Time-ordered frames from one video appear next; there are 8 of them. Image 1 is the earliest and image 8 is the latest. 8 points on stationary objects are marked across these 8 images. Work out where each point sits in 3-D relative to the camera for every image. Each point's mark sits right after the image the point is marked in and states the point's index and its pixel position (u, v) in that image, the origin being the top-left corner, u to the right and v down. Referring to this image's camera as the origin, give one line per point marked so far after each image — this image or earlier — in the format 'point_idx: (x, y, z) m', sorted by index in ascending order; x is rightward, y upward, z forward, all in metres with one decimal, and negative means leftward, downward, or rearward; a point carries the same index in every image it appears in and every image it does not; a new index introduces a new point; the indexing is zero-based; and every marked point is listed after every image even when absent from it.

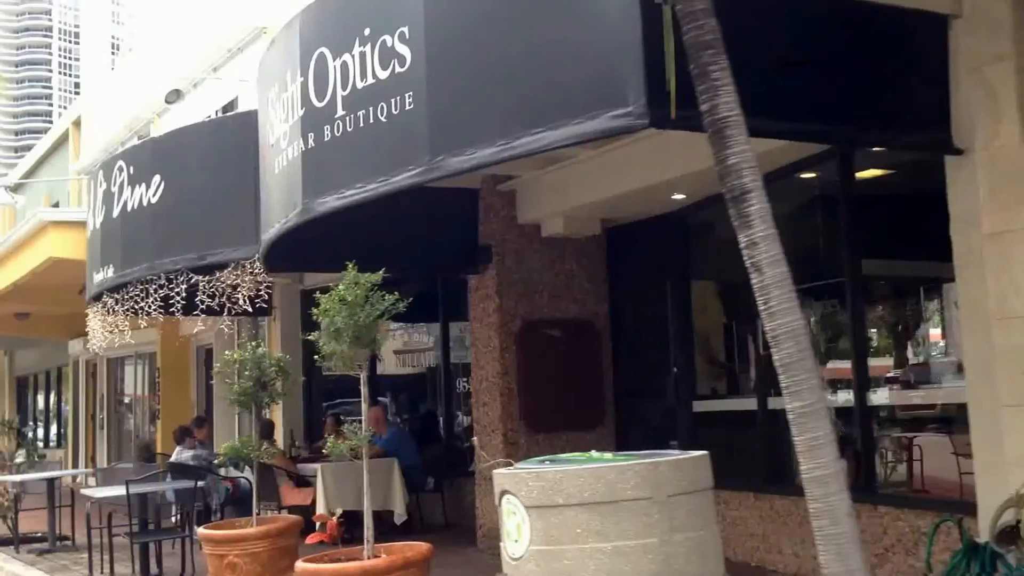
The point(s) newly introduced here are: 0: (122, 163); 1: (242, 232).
0: (-3.1, +1.0, +9.0) m
1: (-1.9, +0.4, +7.8) m
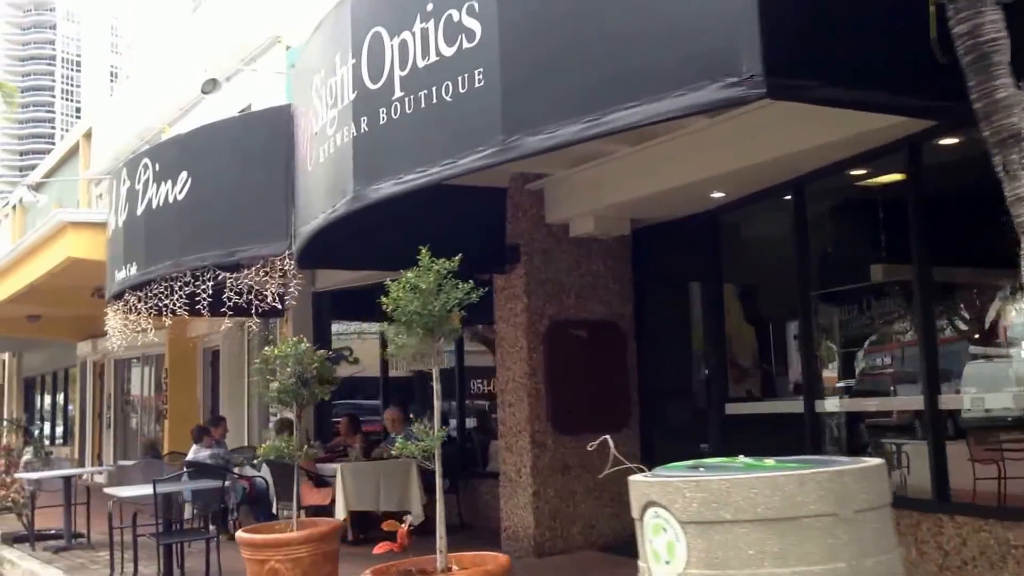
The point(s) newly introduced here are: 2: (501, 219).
0: (-2.9, +1.0, +8.9) m
1: (-1.6, +0.4, +7.6) m
2: (-0.1, +0.5, +8.4) m
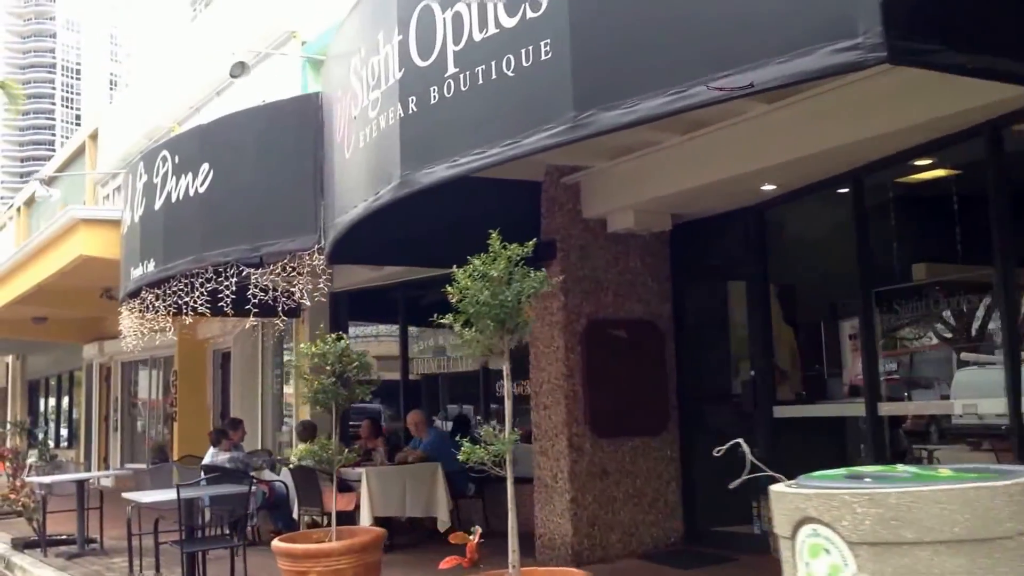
0: (-2.6, +1.0, +8.6) m
1: (-1.4, +0.4, +7.3) m
2: (+0.2, +0.5, +8.0) m
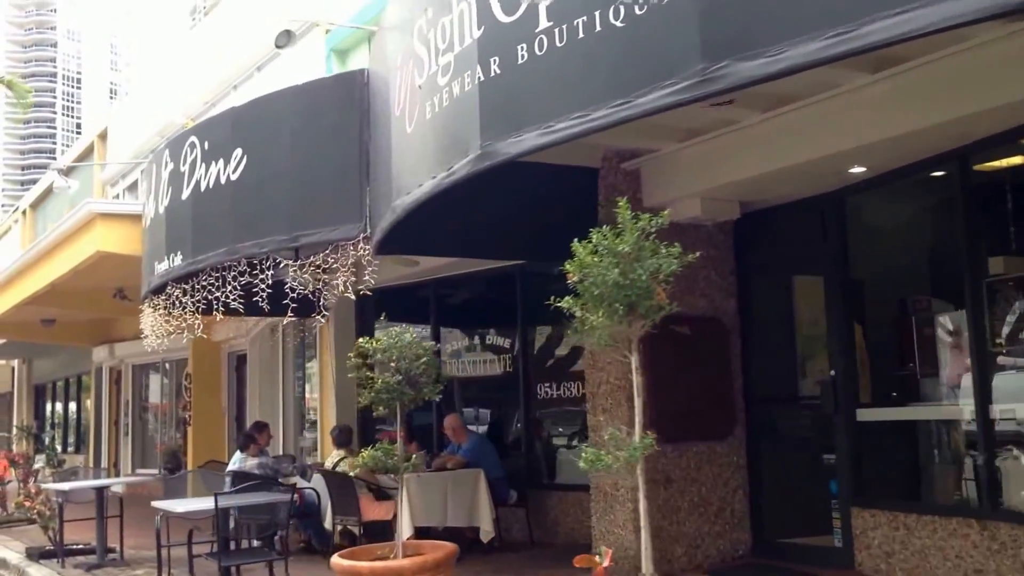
0: (-2.3, +1.1, +8.0) m
1: (-1.0, +0.5, +6.8) m
2: (+0.5, +0.6, +7.5) m
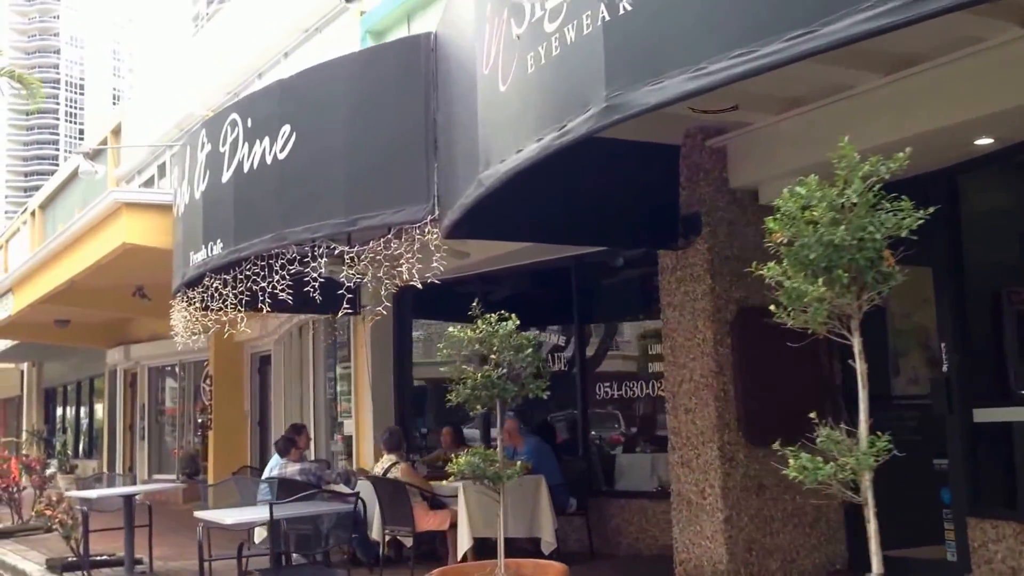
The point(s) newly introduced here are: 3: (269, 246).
0: (-1.8, +1.1, +7.4) m
1: (-0.6, +0.5, +6.1) m
2: (+1.0, +0.6, +6.8) m
3: (-1.5, +0.3, +6.8) m
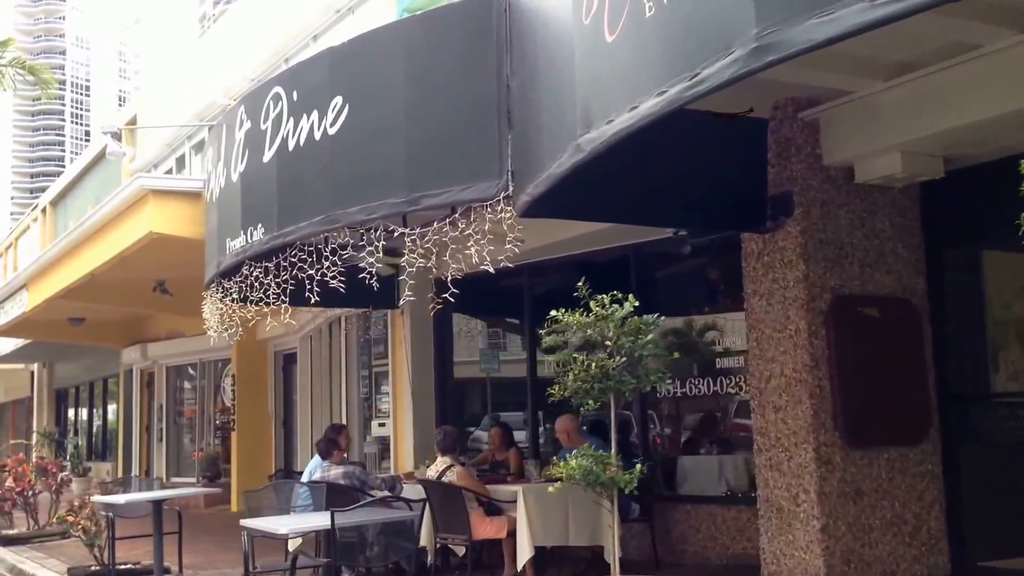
0: (-1.4, +1.2, +6.8) m
1: (-0.2, +0.6, +5.6) m
2: (+1.4, +0.7, +6.3) m
3: (-1.1, +0.3, +6.3) m
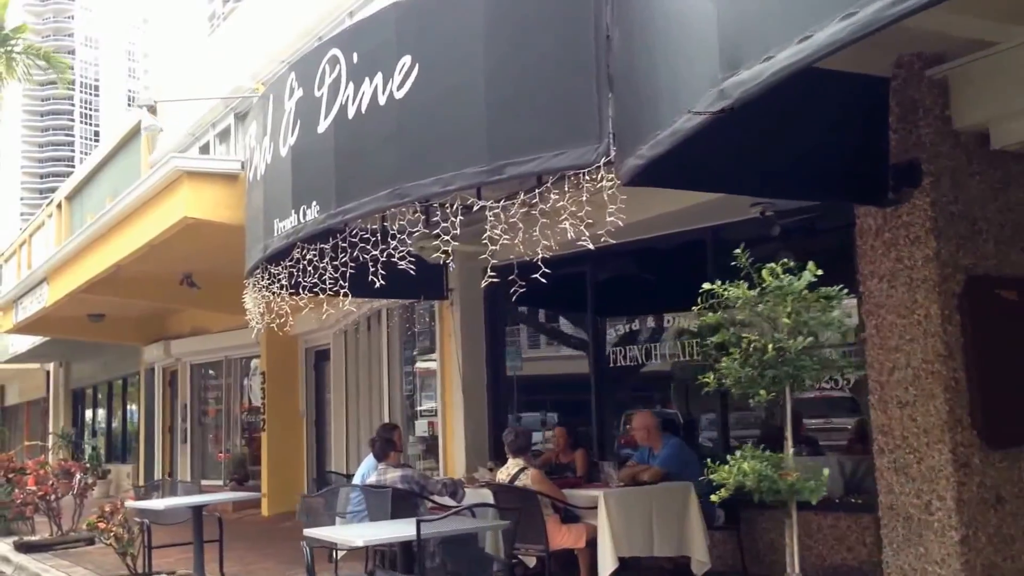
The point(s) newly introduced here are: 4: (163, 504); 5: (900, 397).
0: (-1.0, +1.3, +6.2) m
1: (+0.3, +0.7, +4.9) m
2: (+1.8, +0.8, +5.6) m
3: (-0.6, +0.4, +5.6) m
4: (-2.4, -1.5, +7.6) m
5: (+1.9, -0.5, +5.5) m
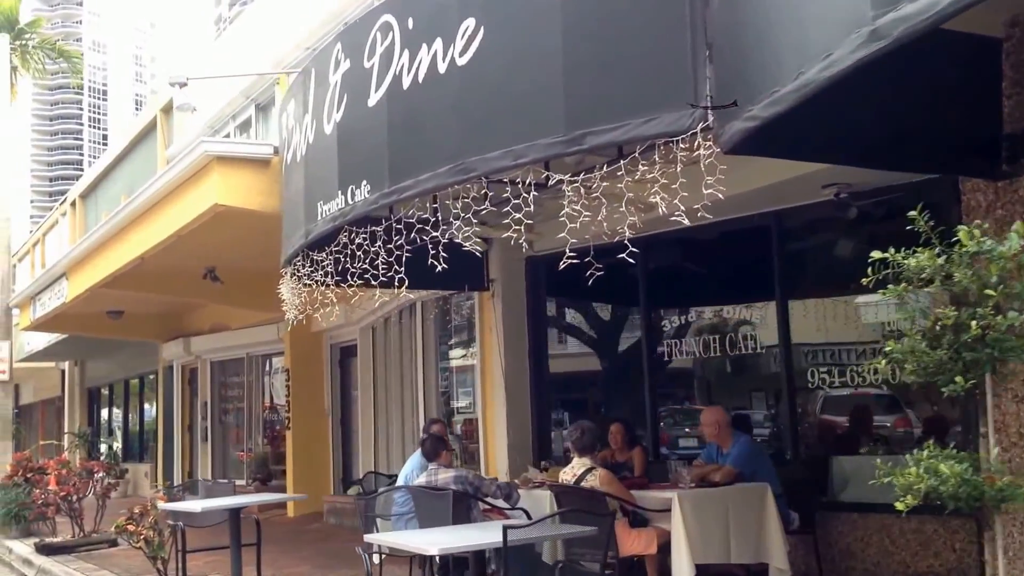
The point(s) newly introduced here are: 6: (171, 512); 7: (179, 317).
0: (-0.6, +1.4, +5.7) m
1: (+0.6, +0.8, +4.4) m
2: (+2.2, +0.9, +5.1) m
3: (-0.3, +0.5, +5.1) m
4: (-2.0, -1.4, +7.2) m
5: (+2.2, -0.4, +5.0) m
6: (-2.3, -1.5, +7.4) m
7: (-5.8, -0.5, +19.5) m
